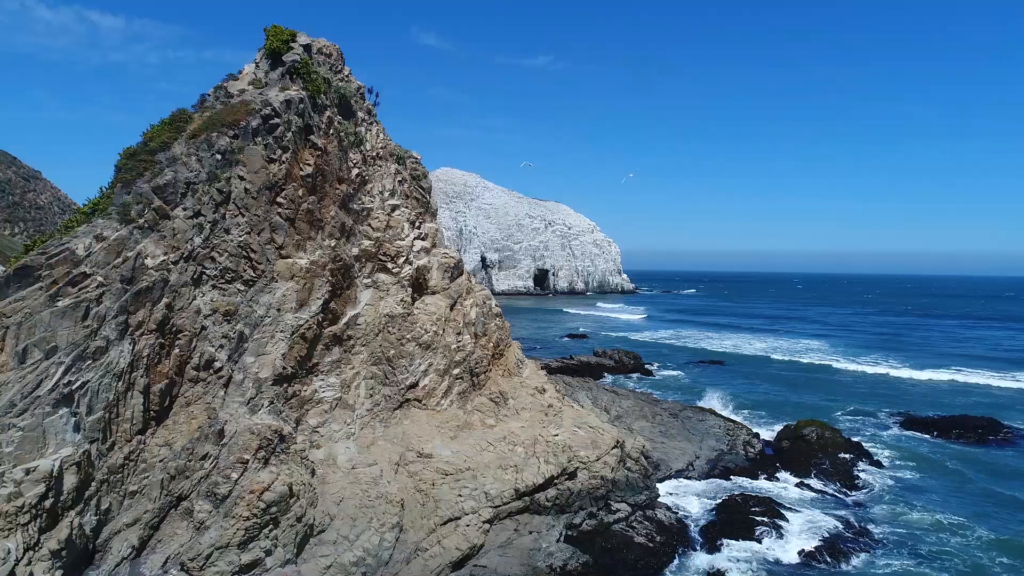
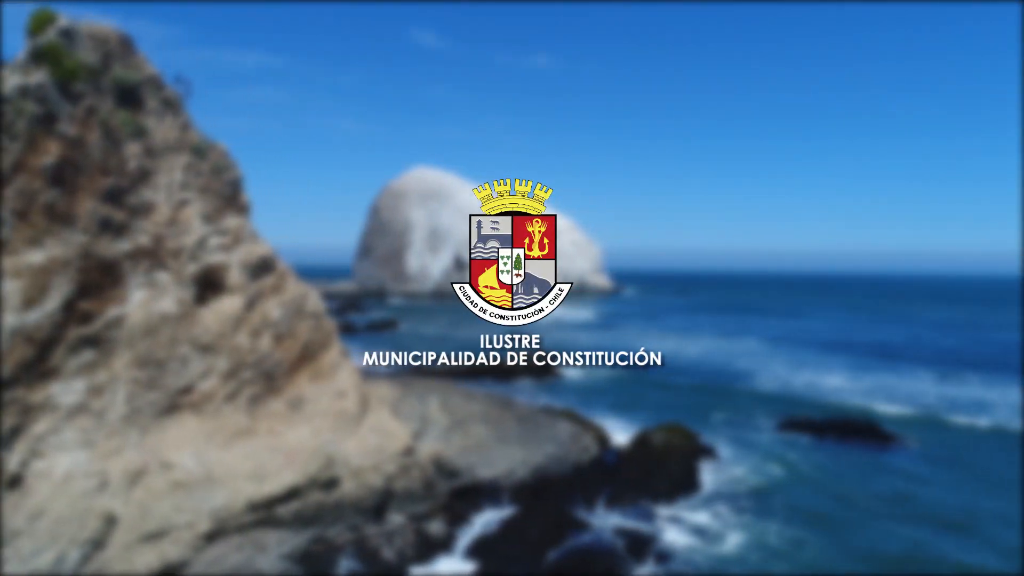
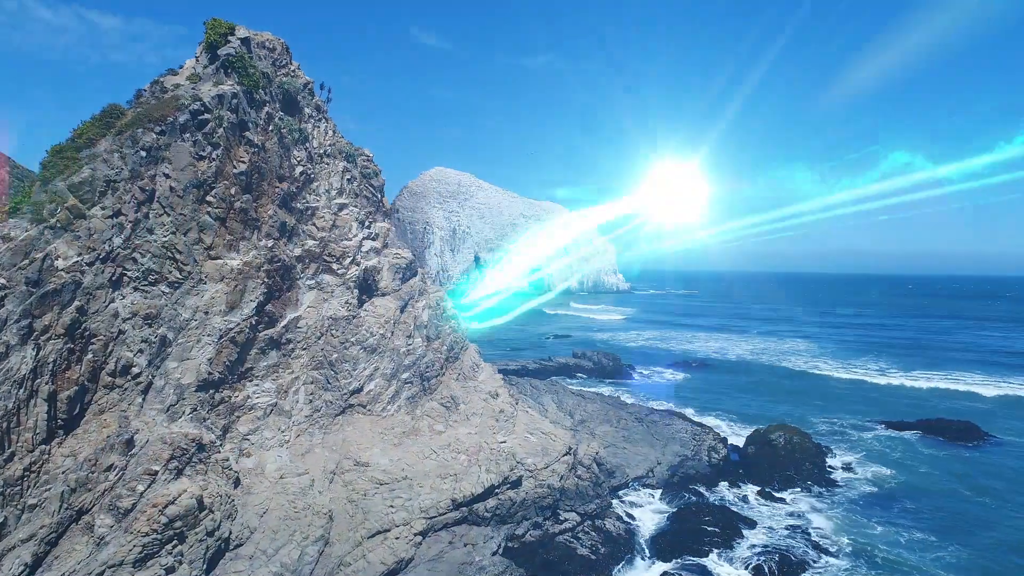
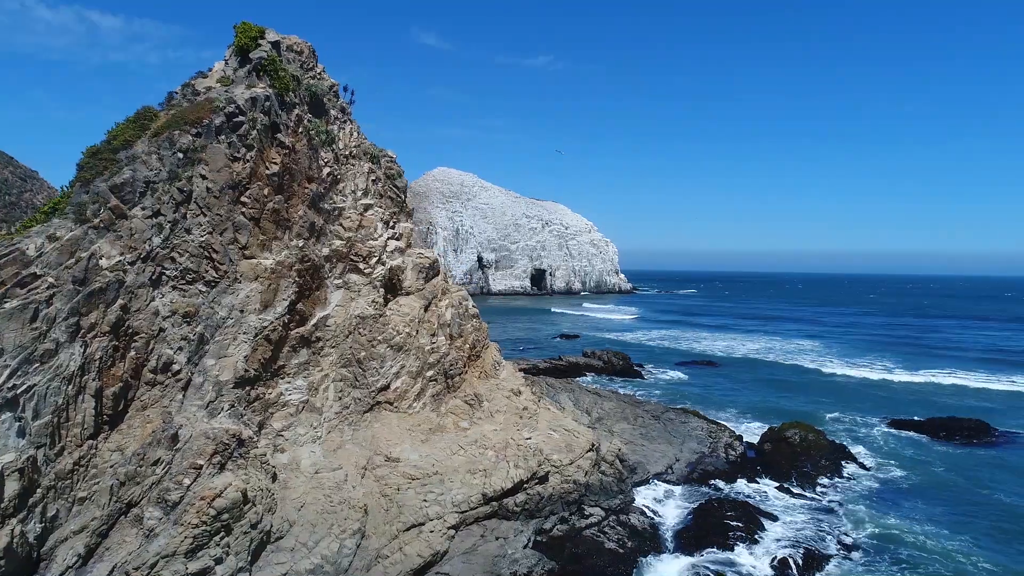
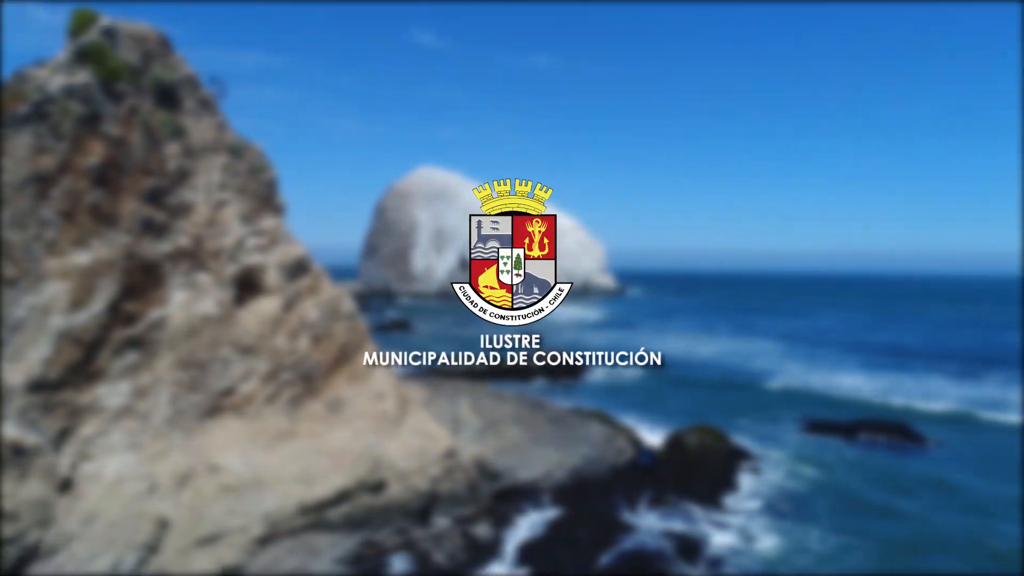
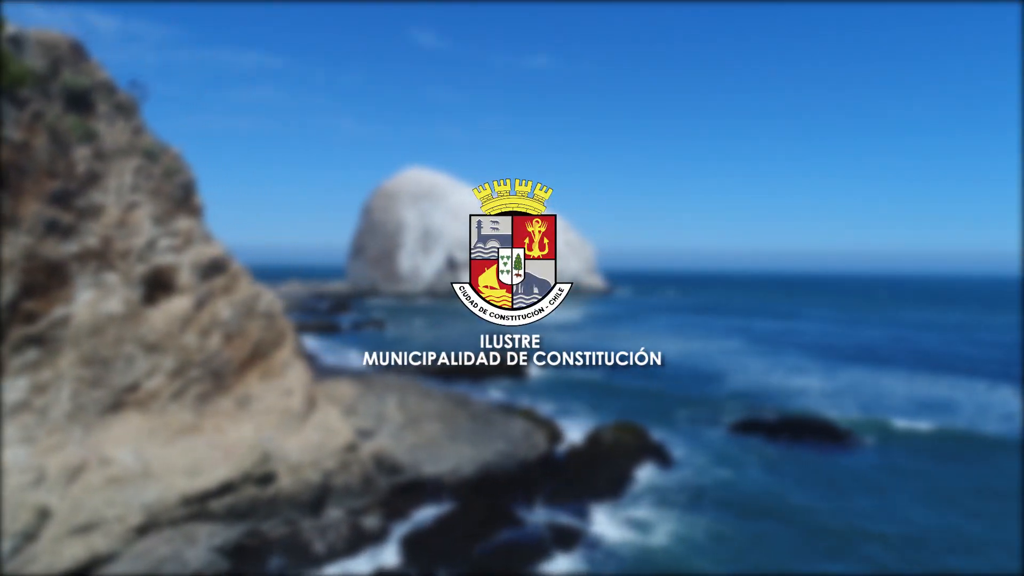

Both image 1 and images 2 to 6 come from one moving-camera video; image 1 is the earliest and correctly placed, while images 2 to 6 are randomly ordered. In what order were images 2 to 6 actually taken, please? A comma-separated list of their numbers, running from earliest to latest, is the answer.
4, 3, 5, 2, 6
